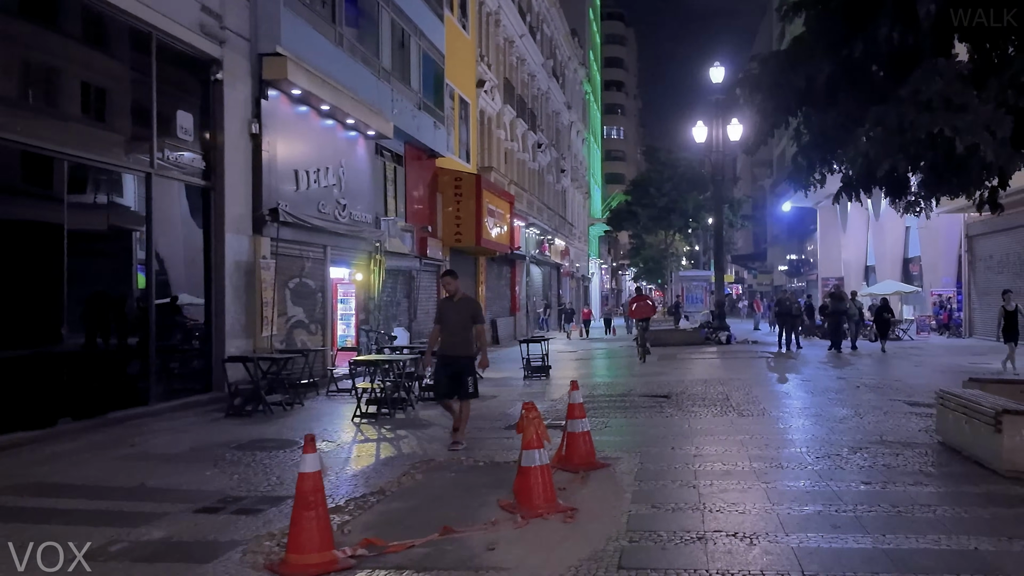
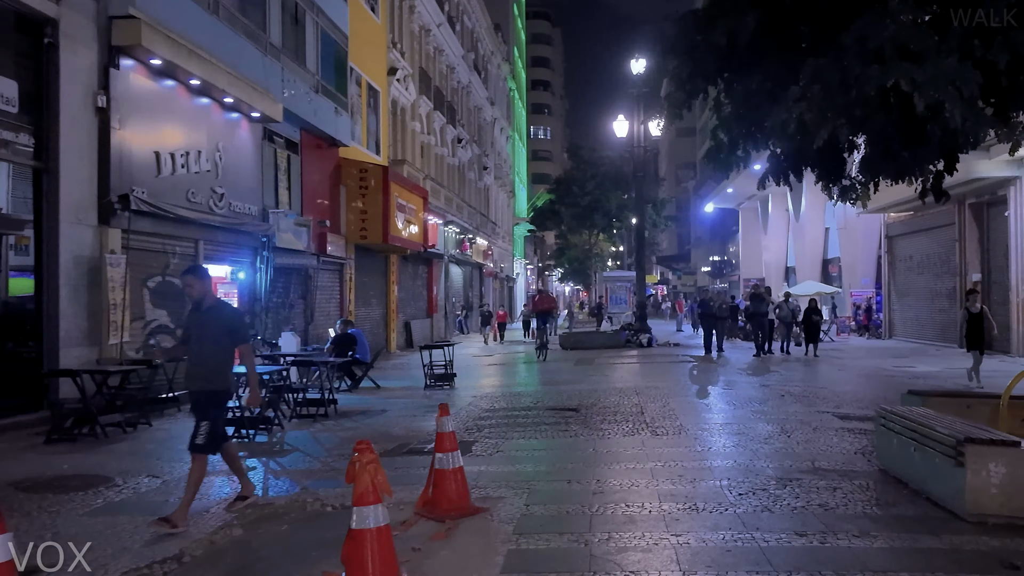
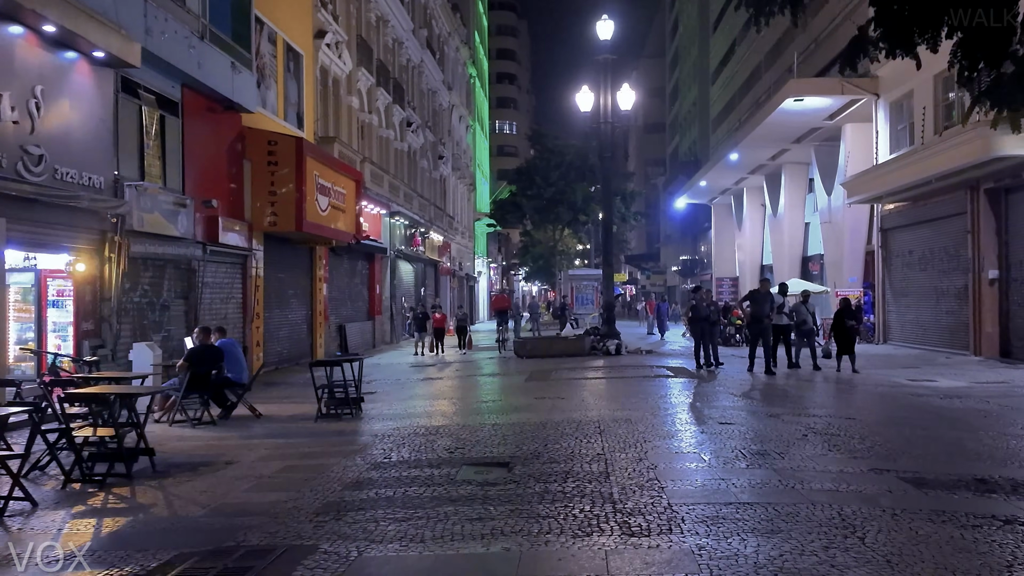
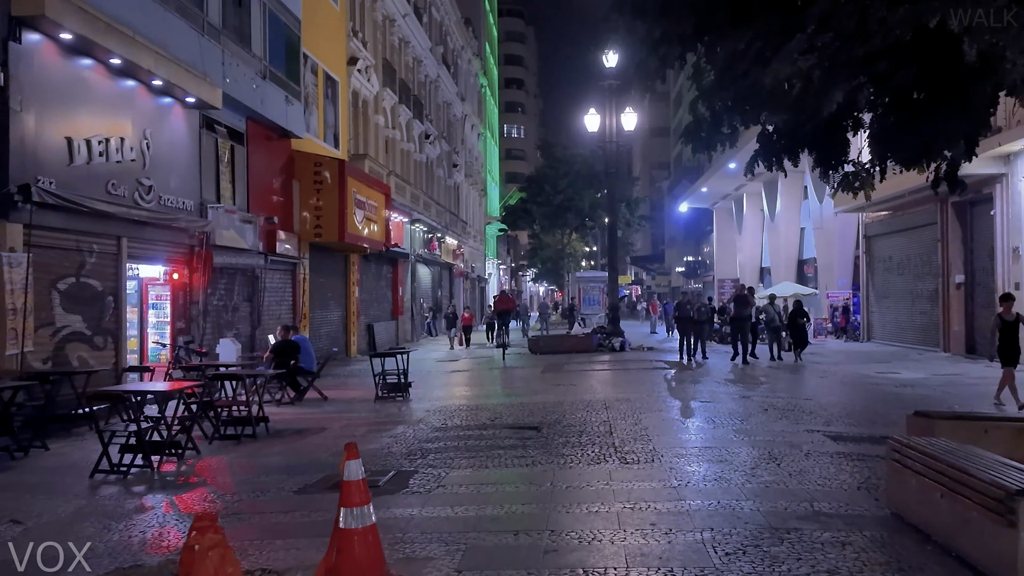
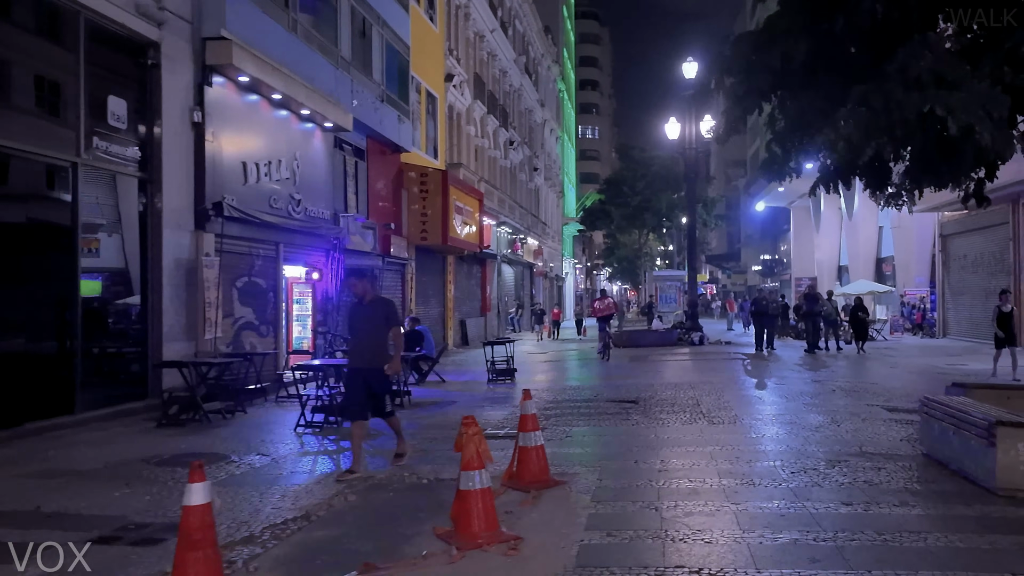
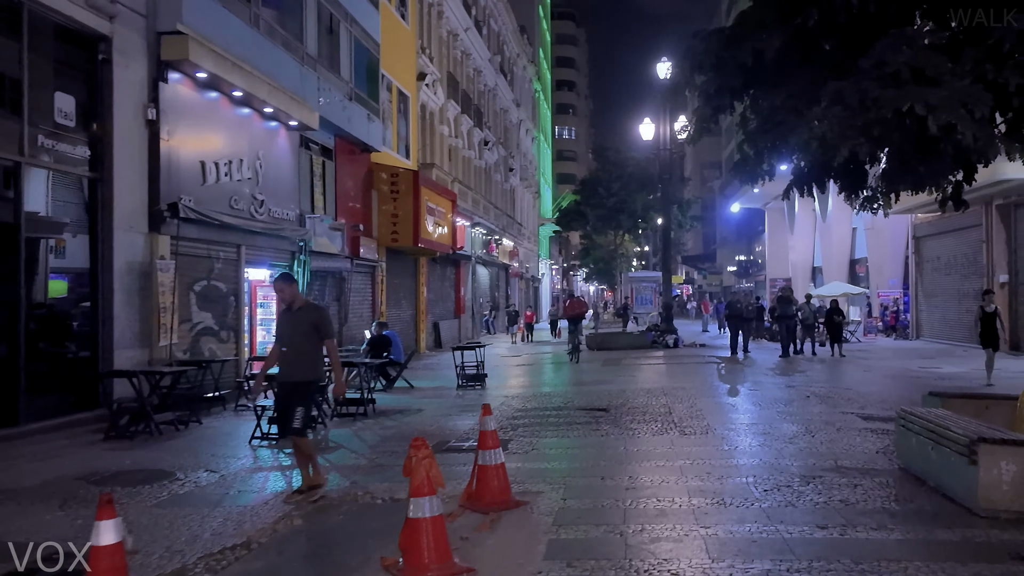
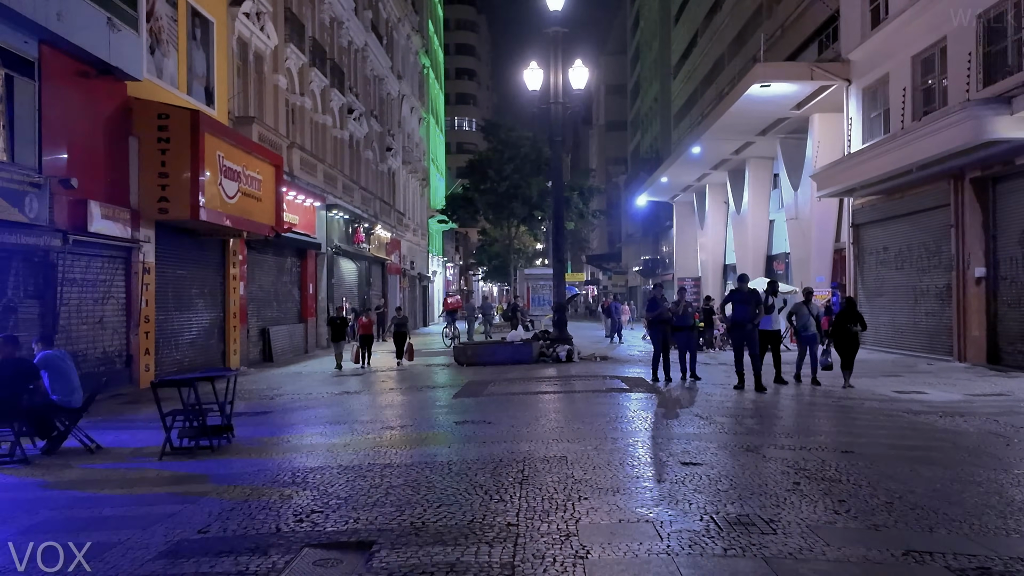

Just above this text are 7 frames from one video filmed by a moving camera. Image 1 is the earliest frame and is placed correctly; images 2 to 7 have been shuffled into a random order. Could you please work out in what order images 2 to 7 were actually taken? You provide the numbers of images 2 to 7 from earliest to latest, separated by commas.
5, 6, 2, 4, 3, 7
